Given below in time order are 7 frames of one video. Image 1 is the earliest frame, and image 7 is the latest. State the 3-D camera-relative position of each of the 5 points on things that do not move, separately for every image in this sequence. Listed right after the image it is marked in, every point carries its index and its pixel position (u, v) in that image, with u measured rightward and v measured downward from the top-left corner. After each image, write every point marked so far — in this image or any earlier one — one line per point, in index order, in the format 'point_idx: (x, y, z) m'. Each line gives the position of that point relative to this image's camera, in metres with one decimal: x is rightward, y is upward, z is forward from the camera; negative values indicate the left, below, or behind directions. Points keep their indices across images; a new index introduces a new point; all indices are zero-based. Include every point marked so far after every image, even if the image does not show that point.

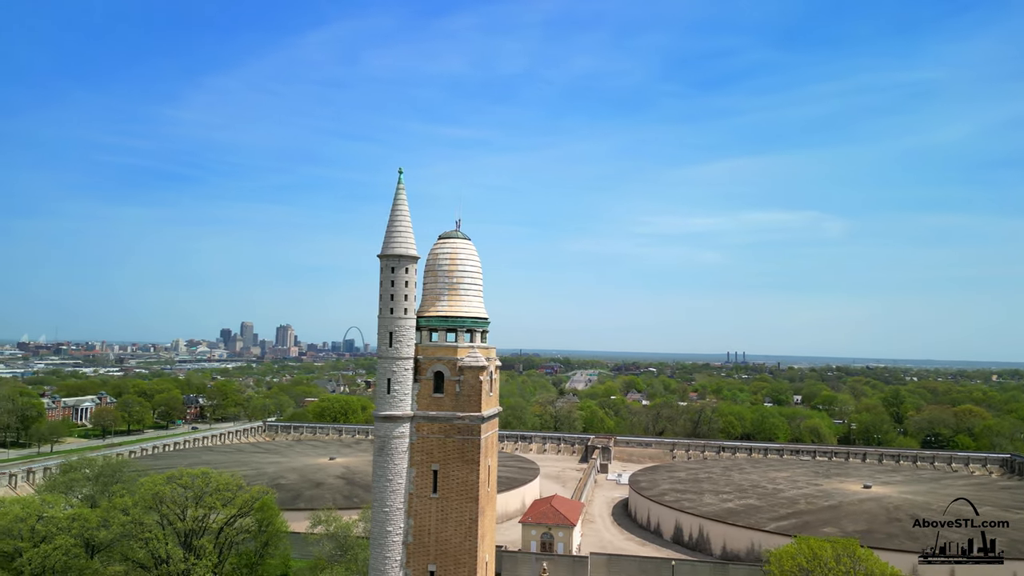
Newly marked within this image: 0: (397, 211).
0: (-2.6, +1.8, +16.5) m
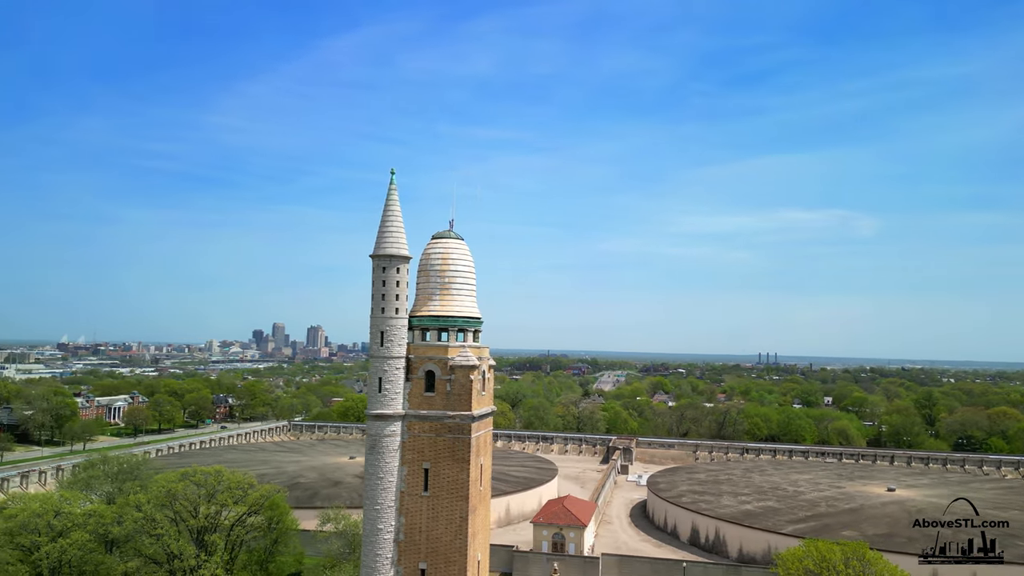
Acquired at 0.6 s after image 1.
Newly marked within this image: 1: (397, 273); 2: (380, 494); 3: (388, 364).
0: (-2.8, +1.8, +16.6) m
1: (-2.6, +0.3, +16.4) m
2: (-2.9, -4.5, +16.0) m
3: (-2.8, -1.7, +16.2) m
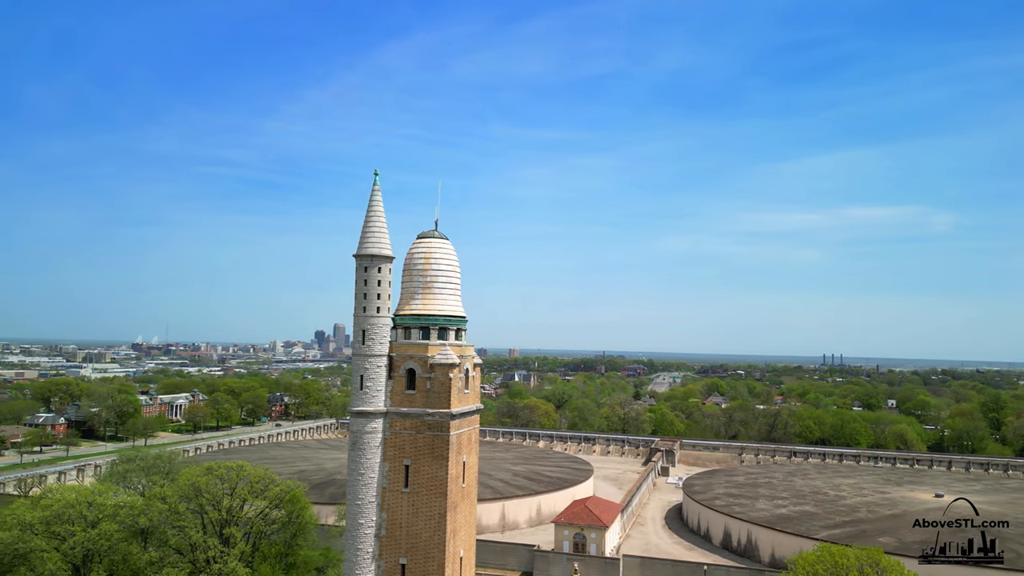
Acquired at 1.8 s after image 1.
0: (-3.3, +1.8, +17.0) m
1: (-3.1, +0.4, +16.7) m
2: (-3.4, -4.5, +16.3) m
3: (-3.3, -1.7, +16.5) m
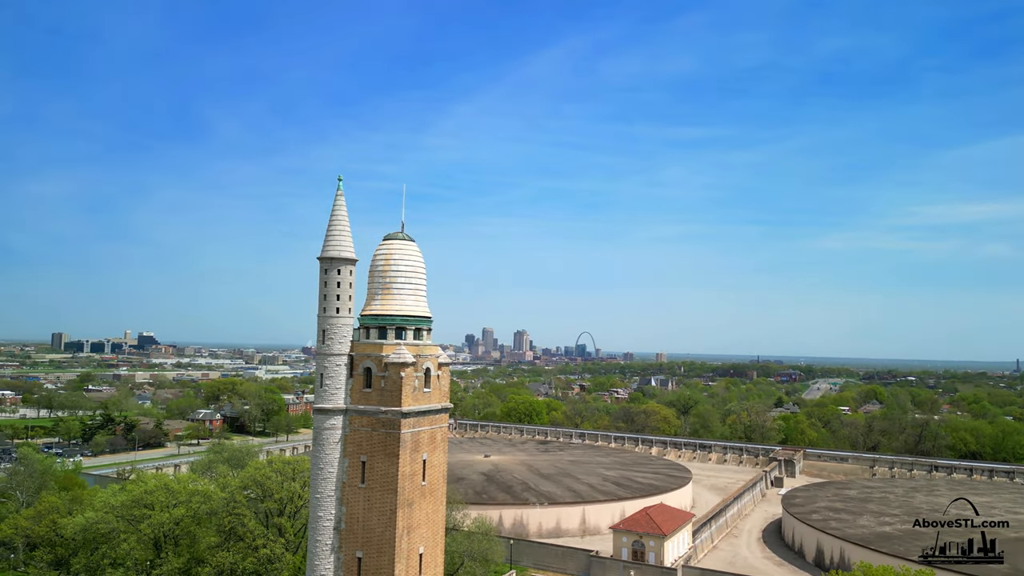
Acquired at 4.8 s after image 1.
0: (-4.3, +1.7, +17.6) m
1: (-4.1, +0.3, +17.3) m
2: (-4.4, -4.5, +16.9) m
3: (-4.3, -1.7, +17.1) m
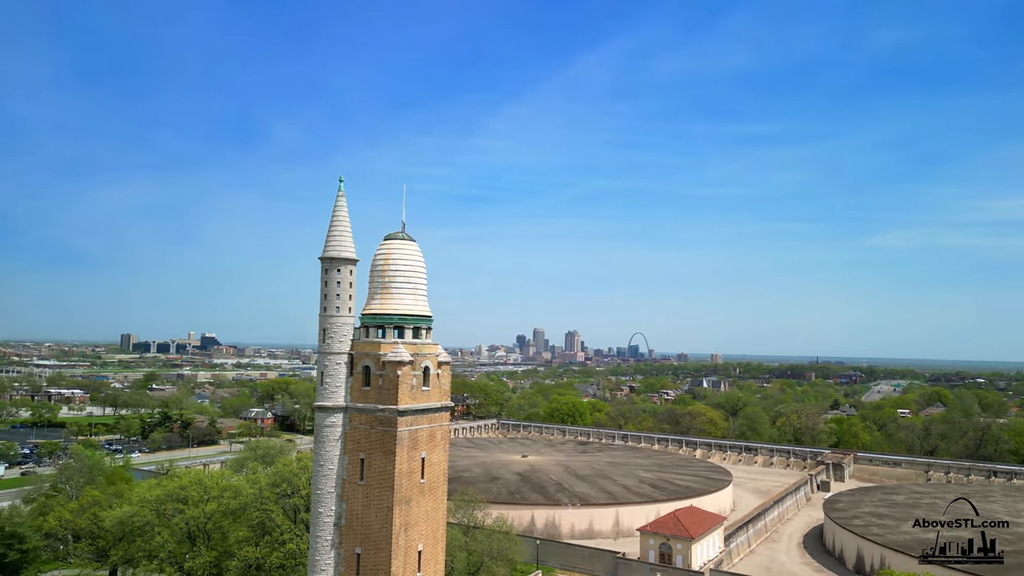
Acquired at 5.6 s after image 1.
0: (-4.3, +1.8, +17.9) m
1: (-4.2, +0.3, +17.6) m
2: (-4.5, -4.5, +17.2) m
3: (-4.4, -1.7, +17.4) m
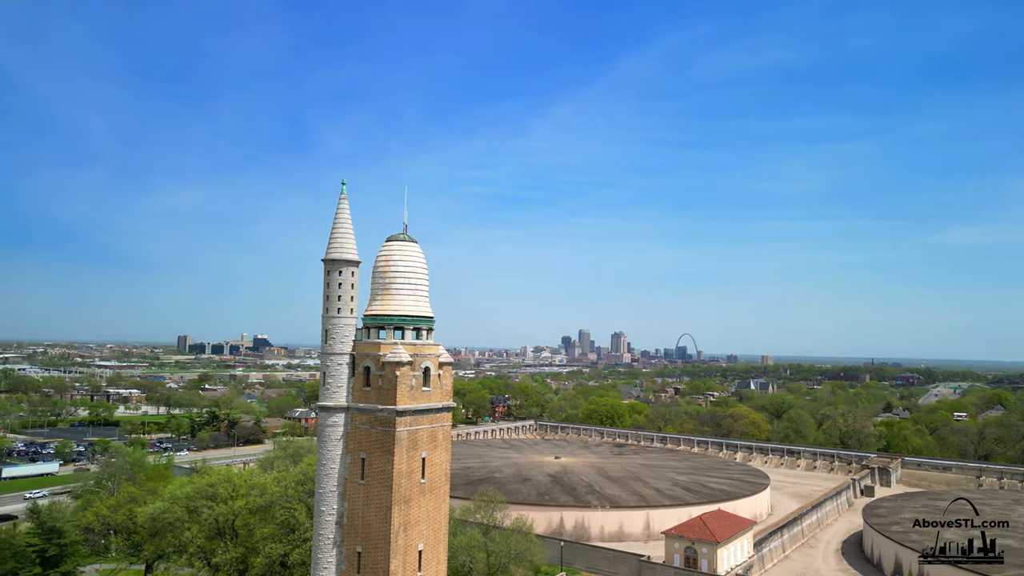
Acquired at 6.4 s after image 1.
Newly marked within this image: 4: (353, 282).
0: (-4.3, +1.7, +18.1) m
1: (-4.2, +0.3, +17.8) m
2: (-4.5, -4.6, +17.4) m
3: (-4.4, -1.7, +17.6) m
4: (-3.9, +0.2, +17.9) m
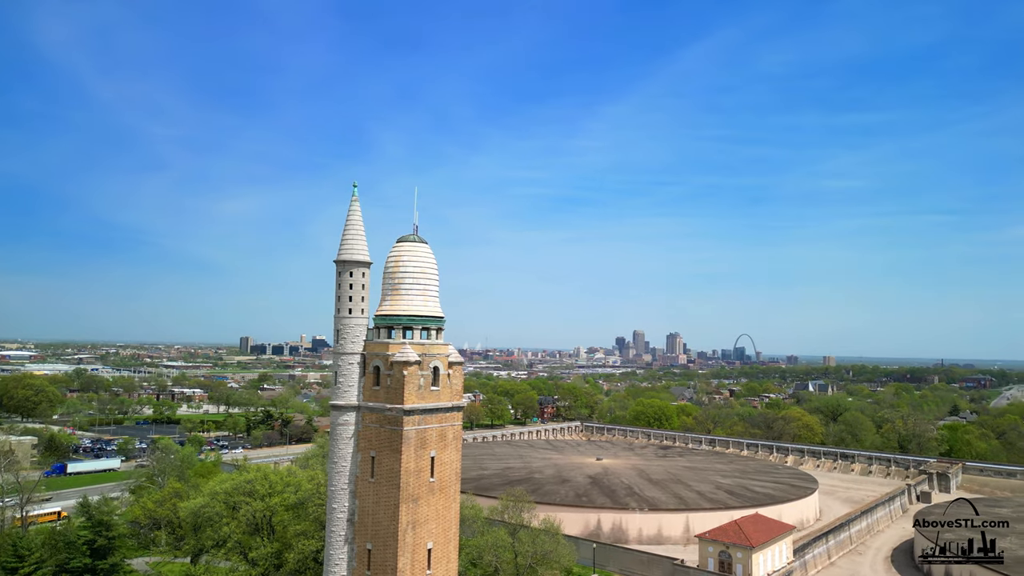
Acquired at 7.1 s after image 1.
0: (-4.1, +1.7, +18.4) m
1: (-4.0, +0.3, +18.1) m
2: (-4.3, -4.6, +17.7) m
3: (-4.2, -1.8, +17.9) m
4: (-3.7, +0.1, +18.2) m
